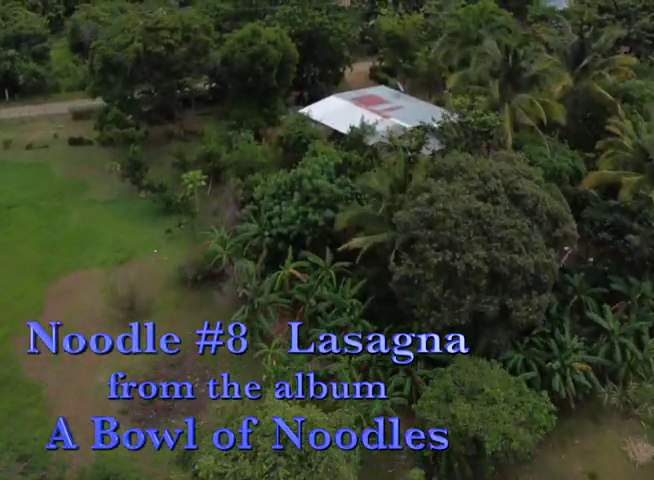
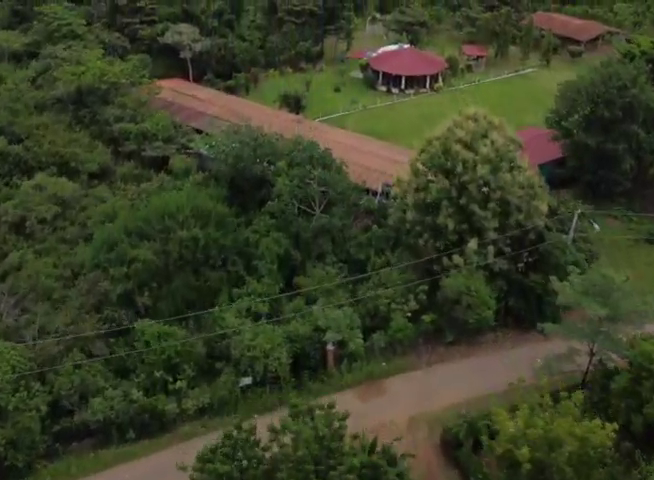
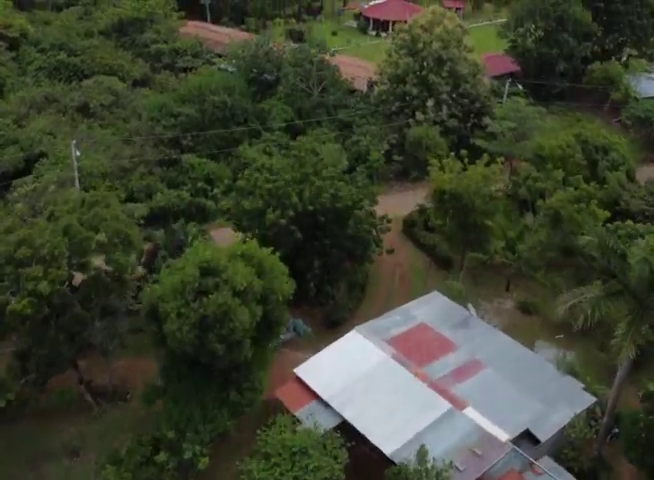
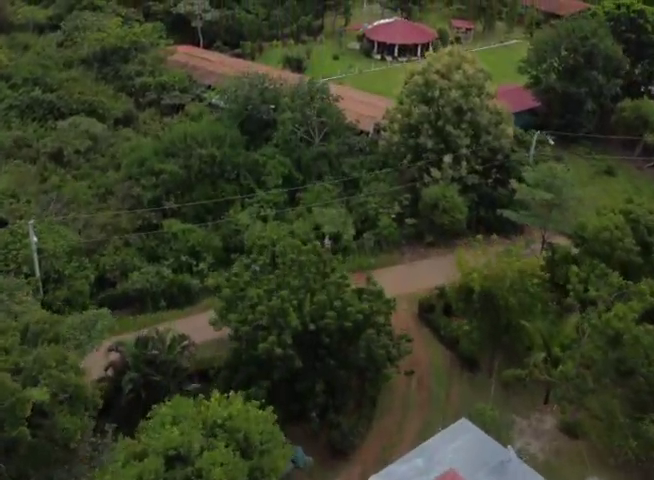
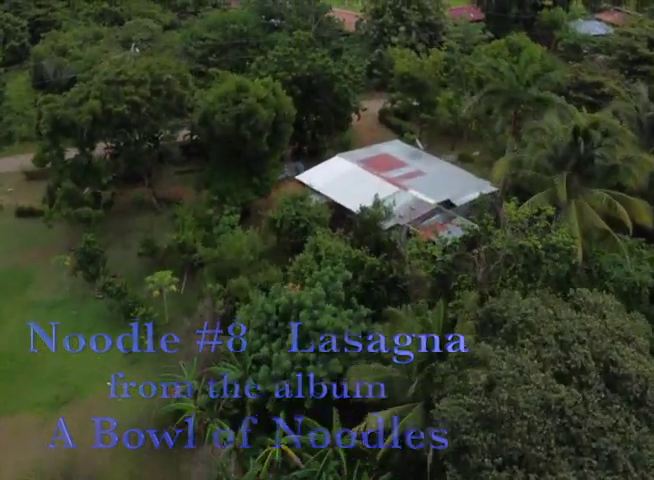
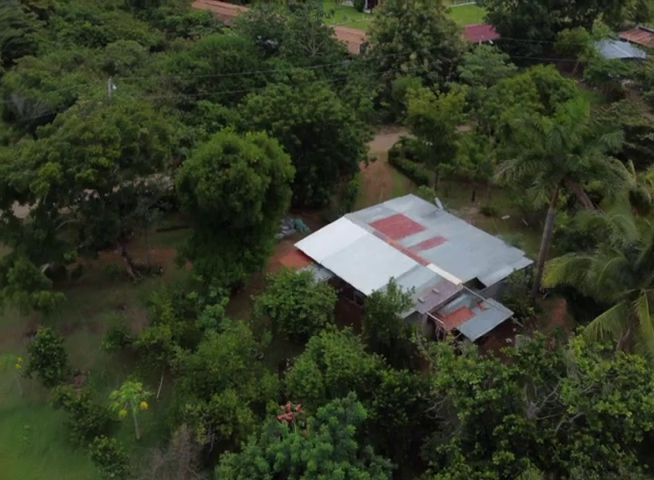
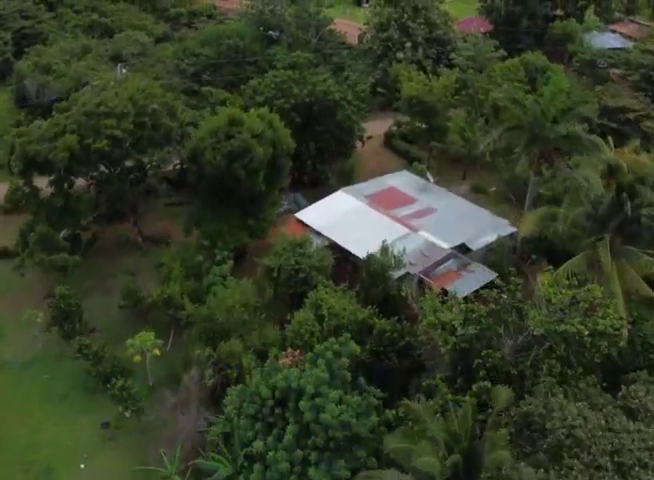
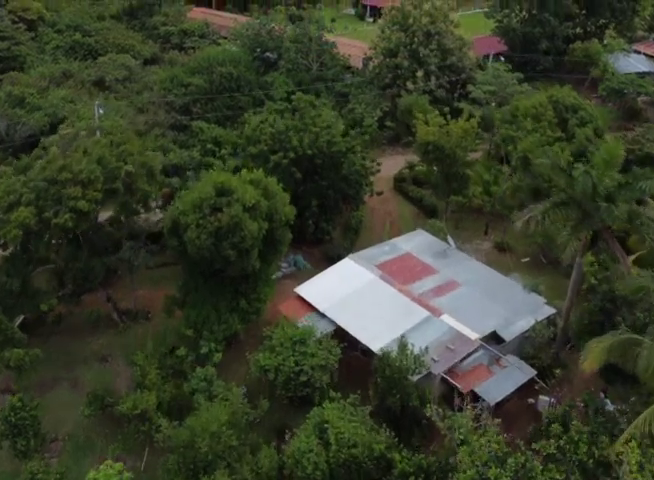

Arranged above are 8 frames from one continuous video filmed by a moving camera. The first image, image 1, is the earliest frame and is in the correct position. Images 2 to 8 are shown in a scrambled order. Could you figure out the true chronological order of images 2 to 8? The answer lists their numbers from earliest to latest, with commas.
5, 7, 6, 8, 3, 4, 2
